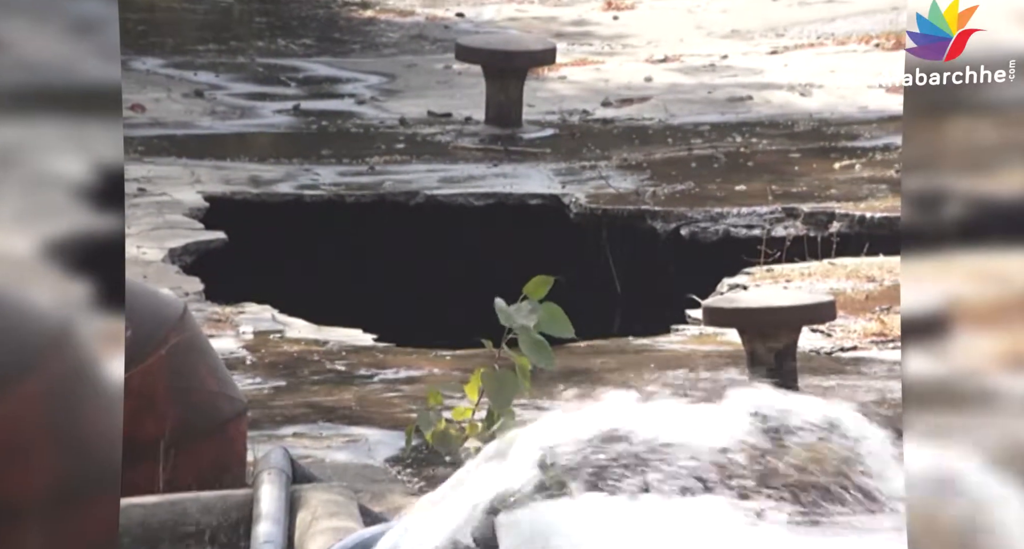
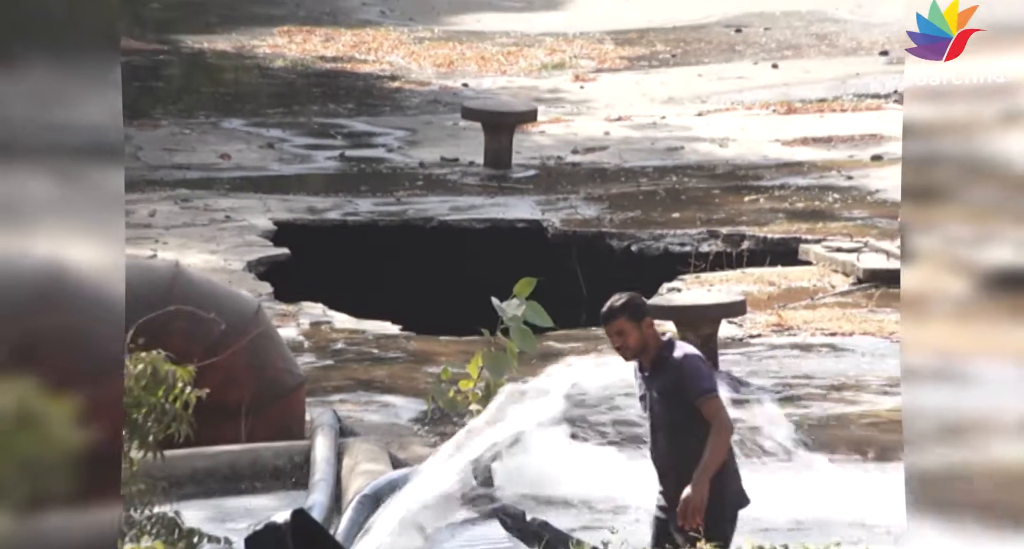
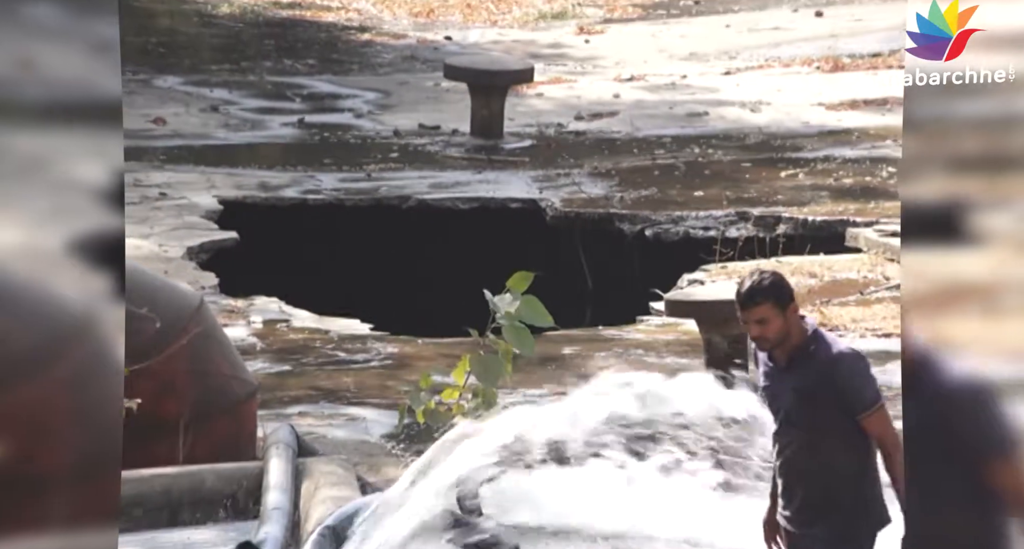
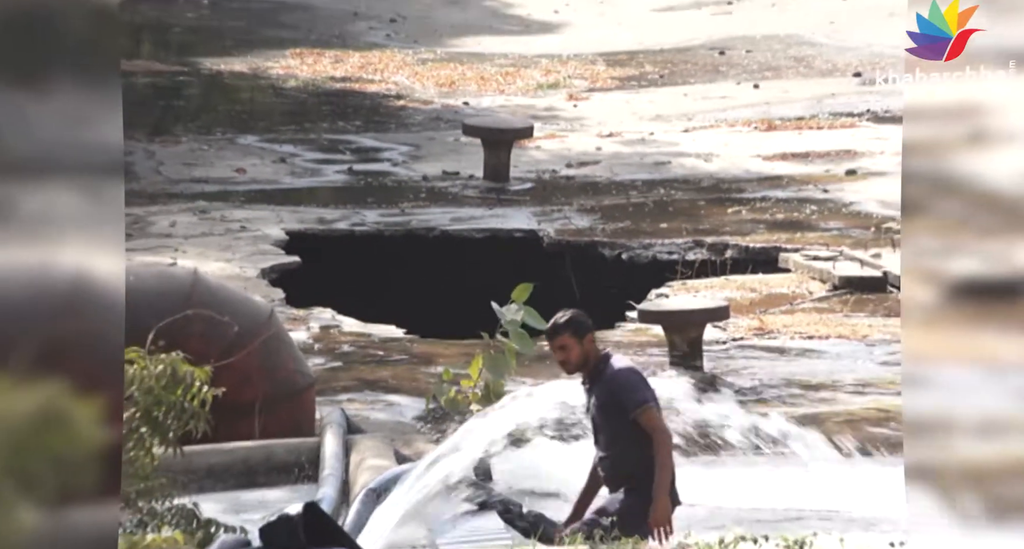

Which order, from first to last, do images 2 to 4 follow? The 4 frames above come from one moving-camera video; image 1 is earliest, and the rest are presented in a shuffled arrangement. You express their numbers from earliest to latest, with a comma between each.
3, 2, 4
